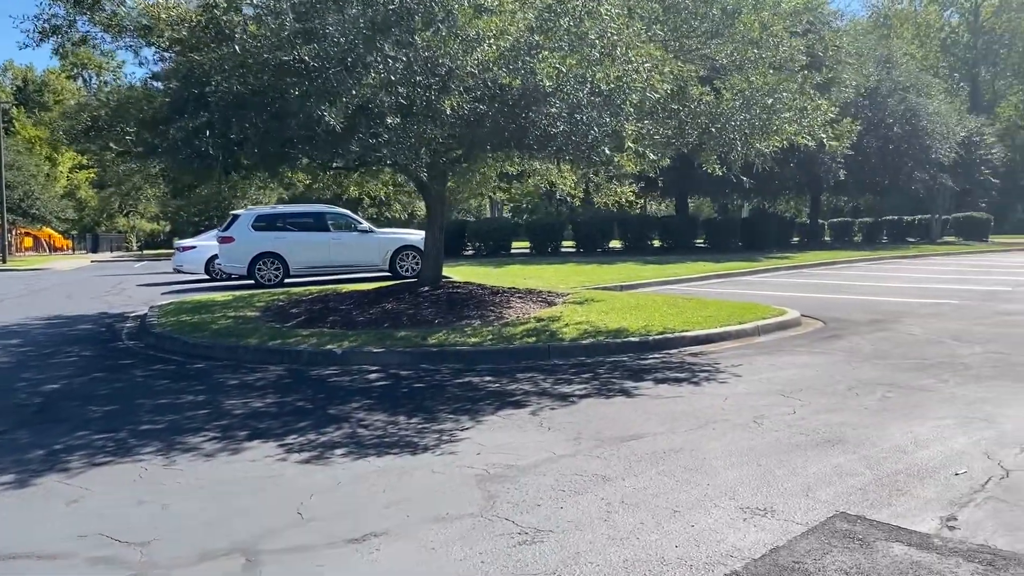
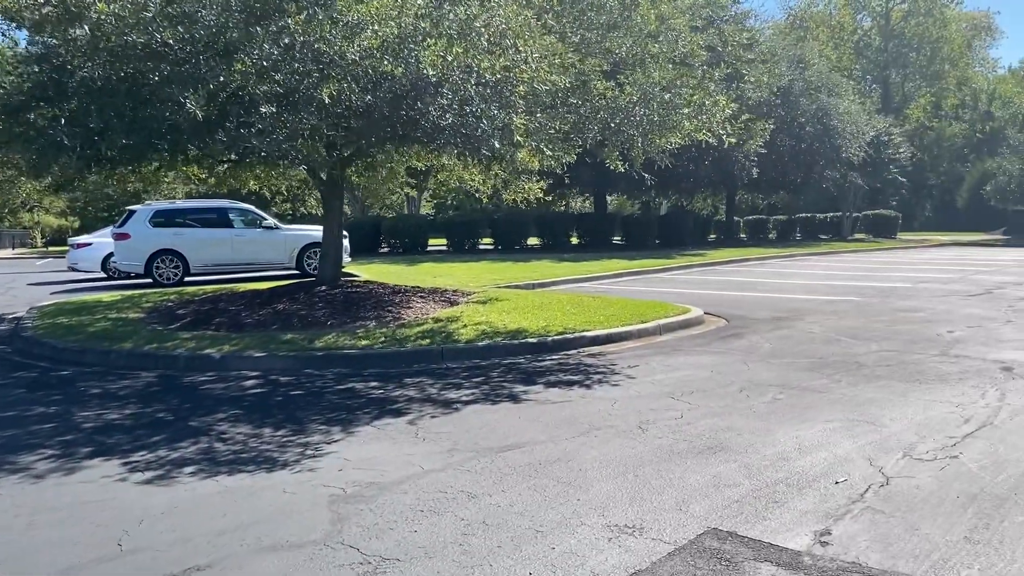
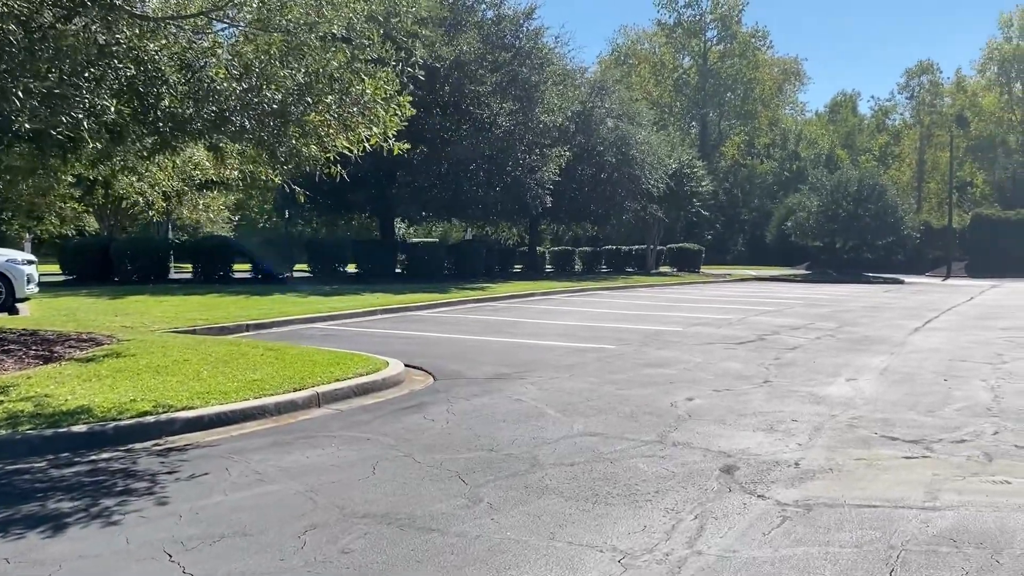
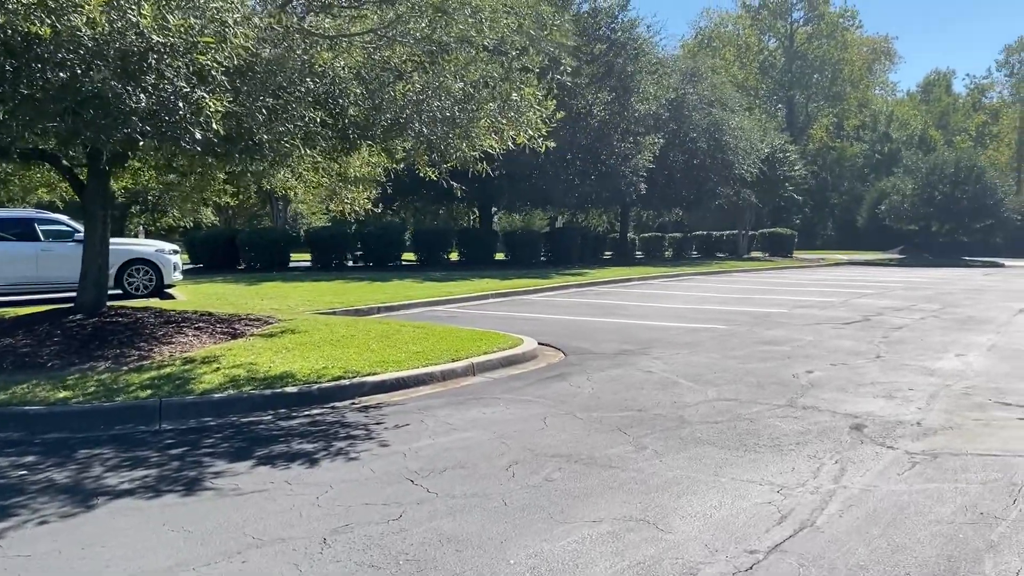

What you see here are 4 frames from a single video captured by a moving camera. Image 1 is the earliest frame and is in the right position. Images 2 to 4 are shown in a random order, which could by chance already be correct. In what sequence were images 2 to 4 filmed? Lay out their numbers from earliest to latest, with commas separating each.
2, 4, 3
